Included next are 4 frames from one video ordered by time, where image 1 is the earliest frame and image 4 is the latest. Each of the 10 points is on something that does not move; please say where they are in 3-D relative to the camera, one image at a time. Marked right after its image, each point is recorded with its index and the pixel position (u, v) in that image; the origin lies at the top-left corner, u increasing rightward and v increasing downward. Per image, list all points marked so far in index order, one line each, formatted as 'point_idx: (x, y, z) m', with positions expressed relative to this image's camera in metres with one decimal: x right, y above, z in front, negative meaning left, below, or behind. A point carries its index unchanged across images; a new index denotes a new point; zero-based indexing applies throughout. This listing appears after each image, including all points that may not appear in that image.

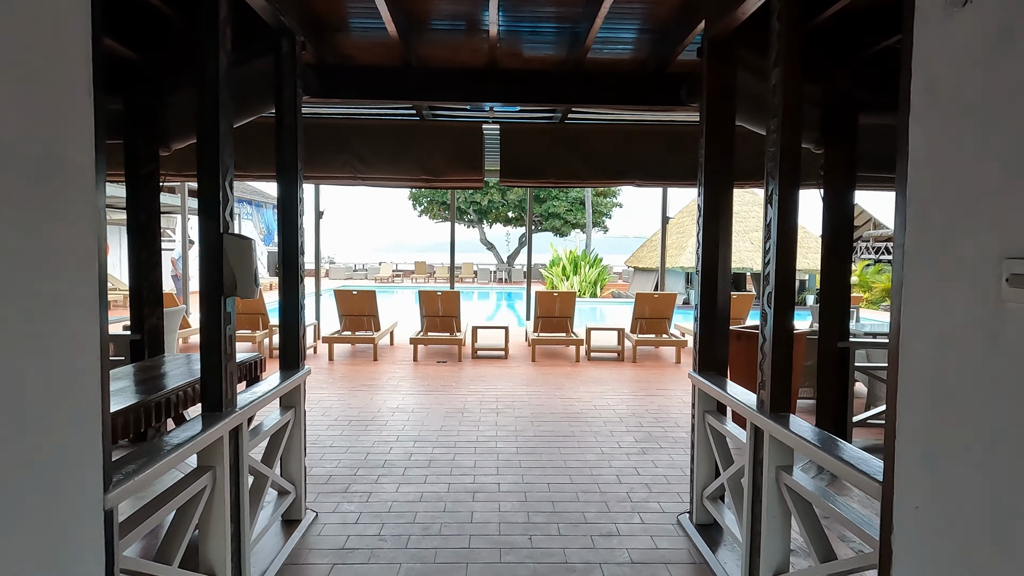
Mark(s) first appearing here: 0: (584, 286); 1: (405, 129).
0: (+1.8, +0.1, +16.7) m
1: (-0.7, +1.1, +4.4) m
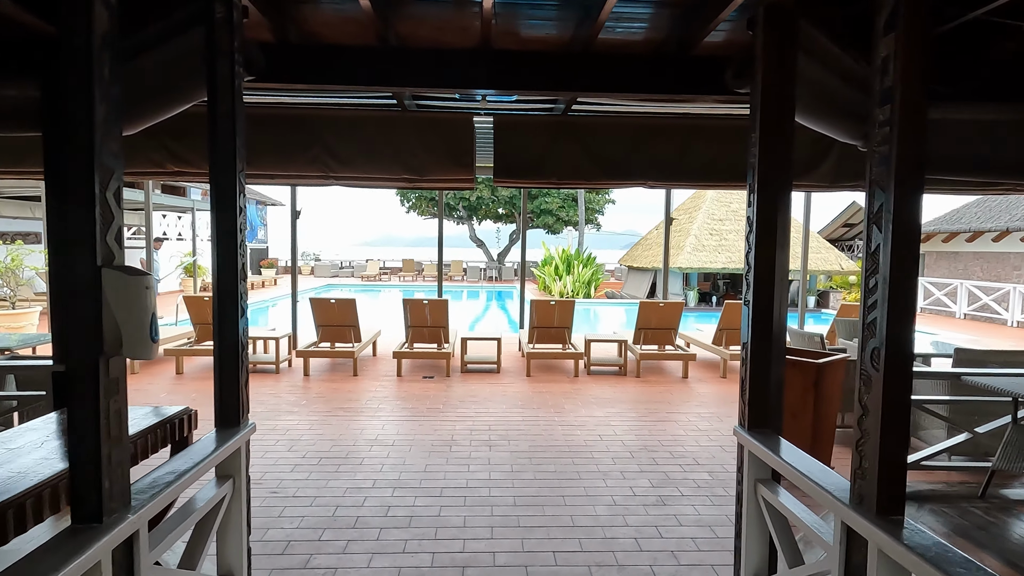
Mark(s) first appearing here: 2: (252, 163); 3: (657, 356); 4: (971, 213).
0: (+1.6, +0.1, +16.2) m
1: (-0.7, +1.0, +3.8) m
2: (-1.5, +0.7, +3.8) m
3: (+1.3, -0.6, +6.1) m
4: (+10.1, +1.6, +14.5) m
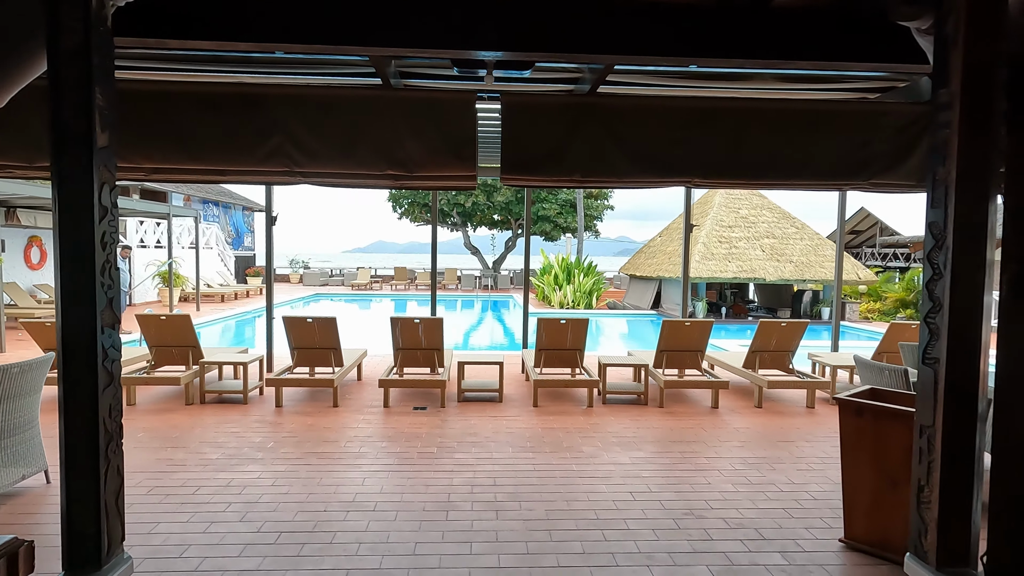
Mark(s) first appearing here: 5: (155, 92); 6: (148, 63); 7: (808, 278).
0: (+1.5, -0.2, +15.4) m
1: (-0.7, +0.9, +3.0) m
2: (-1.4, +0.6, +3.0) m
3: (+1.4, -0.8, +5.3) m
4: (+10.0, +1.4, +13.8) m
5: (-1.6, +0.9, +3.0) m
6: (-1.7, +1.0, +3.0) m
7: (+5.7, +0.2, +12.6) m
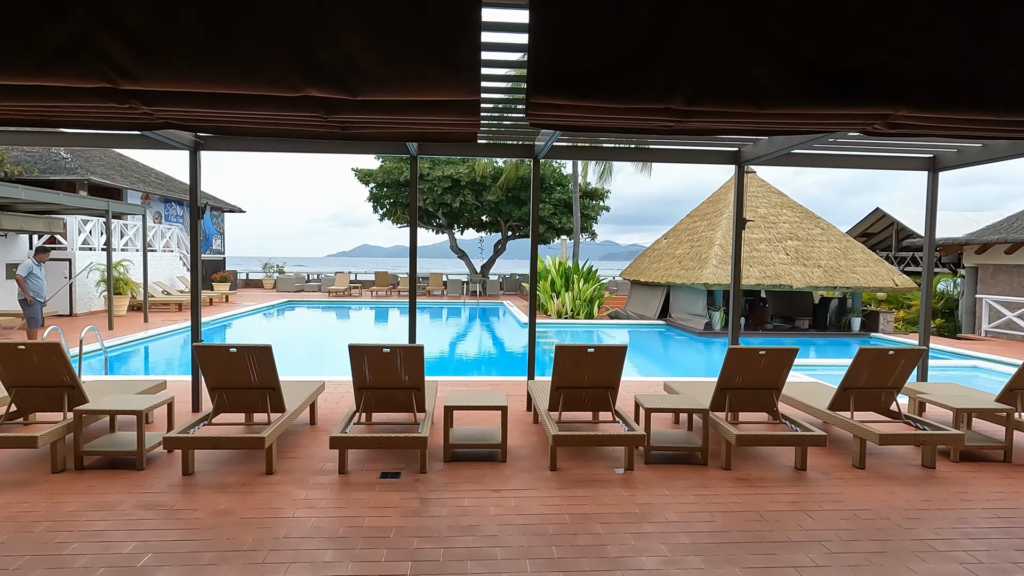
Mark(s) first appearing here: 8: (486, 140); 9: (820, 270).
0: (+1.4, -0.3, +13.9) m
1: (-0.6, +0.8, +1.5) m
2: (-1.3, +0.5, +1.5) m
3: (+1.4, -0.9, +3.8) m
4: (+9.9, +1.3, +12.5) m
5: (-1.5, +0.8, +1.4) m
6: (-1.6, +0.9, +1.4) m
7: (+5.6, +0.1, +11.2) m
8: (-0.2, +1.2, +5.4) m
9: (+5.4, +0.3, +11.6) m
